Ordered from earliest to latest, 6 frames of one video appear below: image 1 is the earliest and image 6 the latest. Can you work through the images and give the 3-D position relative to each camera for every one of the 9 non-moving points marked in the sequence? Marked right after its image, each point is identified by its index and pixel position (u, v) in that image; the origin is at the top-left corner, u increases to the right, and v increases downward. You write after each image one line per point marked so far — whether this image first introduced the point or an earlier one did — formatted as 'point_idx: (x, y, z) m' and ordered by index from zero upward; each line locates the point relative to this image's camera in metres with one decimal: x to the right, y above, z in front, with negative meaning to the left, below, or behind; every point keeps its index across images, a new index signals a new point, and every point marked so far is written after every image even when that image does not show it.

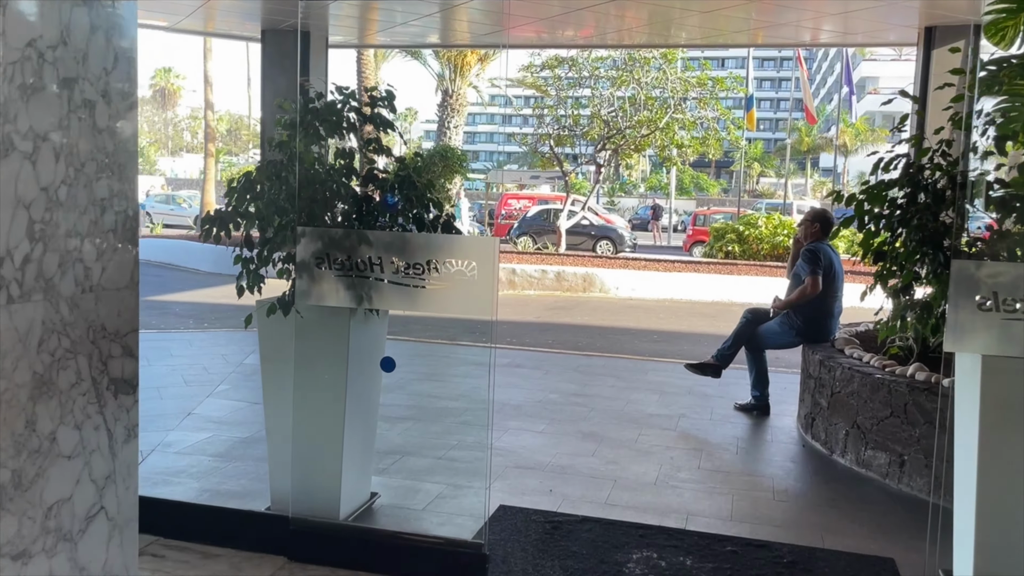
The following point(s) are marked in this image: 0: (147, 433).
0: (-2.2, -0.9, +5.5) m
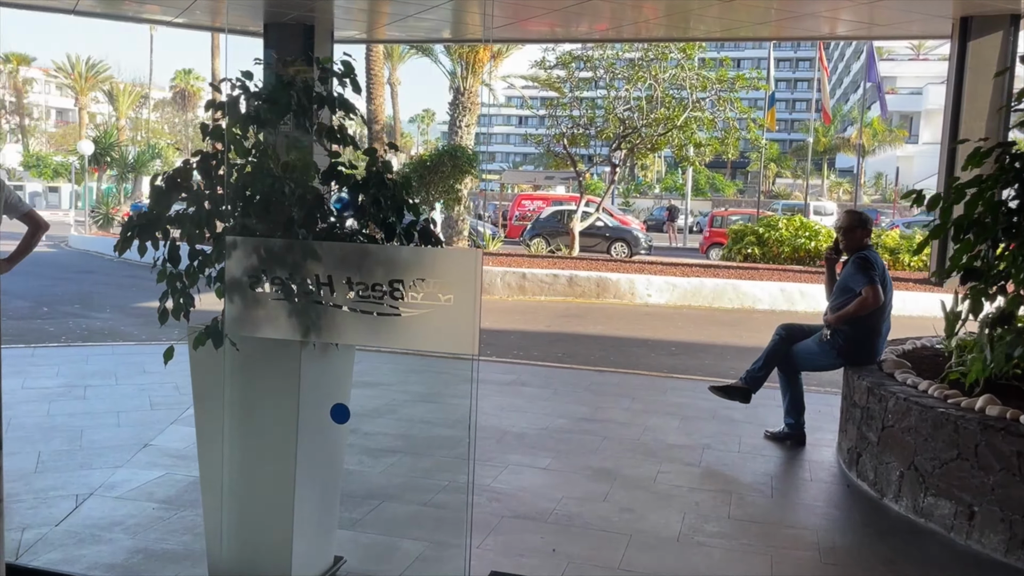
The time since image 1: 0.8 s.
0: (-2.2, -1.0, +4.7) m
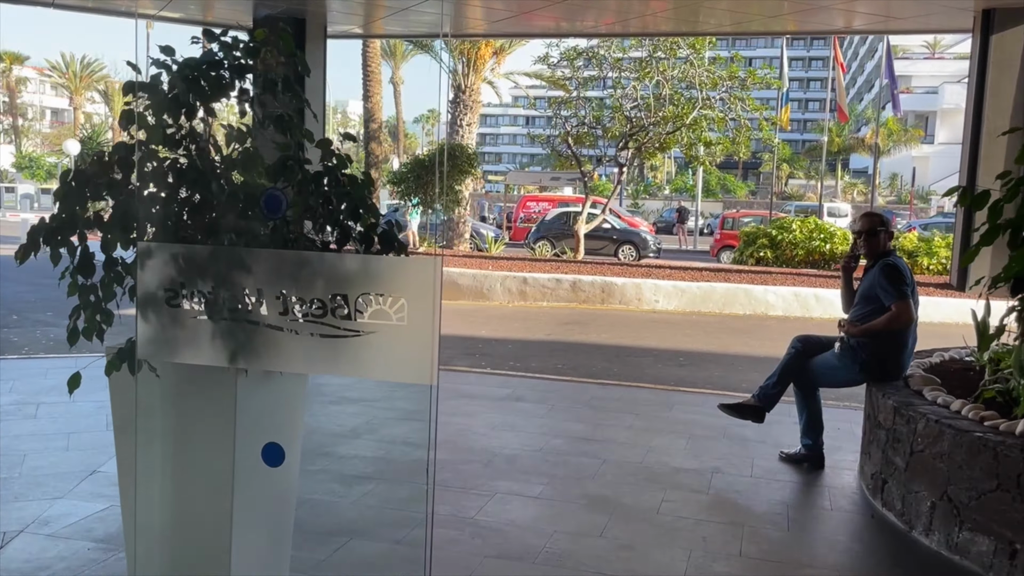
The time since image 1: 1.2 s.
0: (-2.3, -1.0, +4.3) m
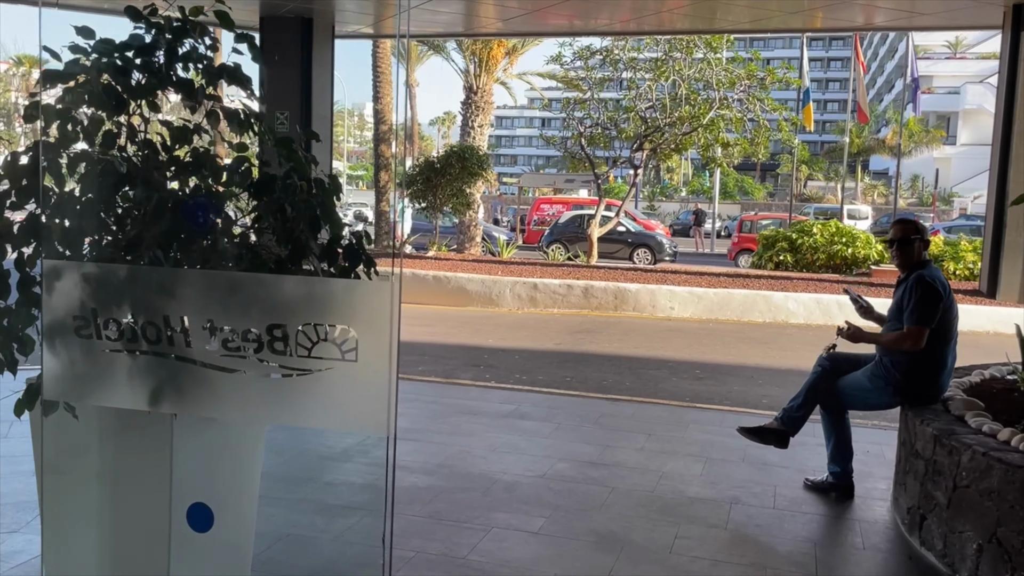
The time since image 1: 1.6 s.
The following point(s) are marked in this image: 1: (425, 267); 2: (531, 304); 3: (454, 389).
0: (-2.3, -1.1, +3.9) m
1: (-1.4, +0.3, +13.9) m
2: (+0.3, -0.2, +12.6) m
3: (-0.5, -0.8, +7.3) m
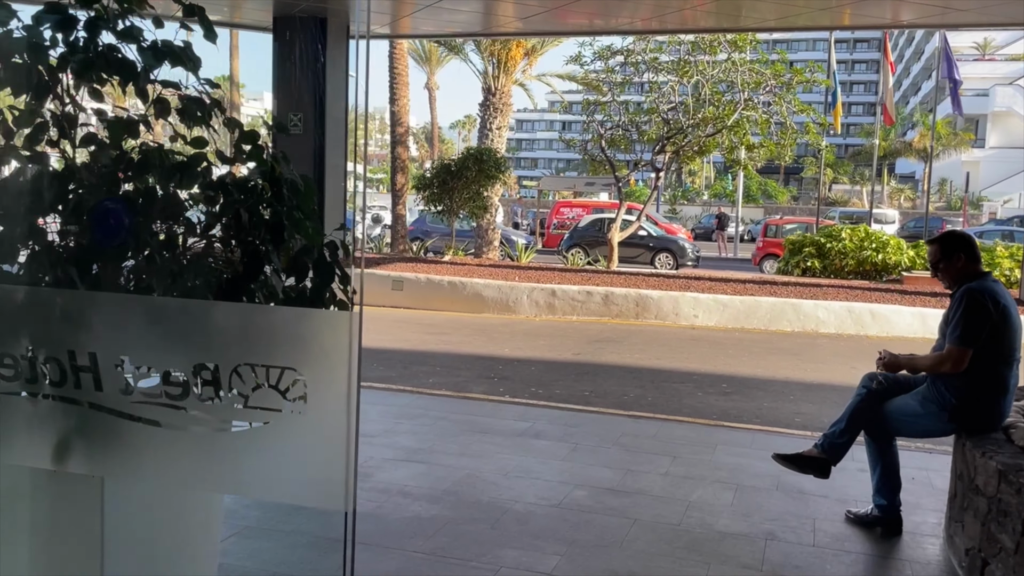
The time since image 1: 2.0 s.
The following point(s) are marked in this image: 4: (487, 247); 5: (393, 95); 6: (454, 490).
0: (-2.3, -1.1, +3.5) m
1: (-1.1, +0.2, +13.5) m
2: (+0.5, -0.3, +12.1) m
3: (-0.3, -0.9, +6.9) m
4: (-0.5, +0.9, +19.0) m
5: (-2.4, +3.9, +18.5) m
6: (-0.3, -1.1, +4.9) m
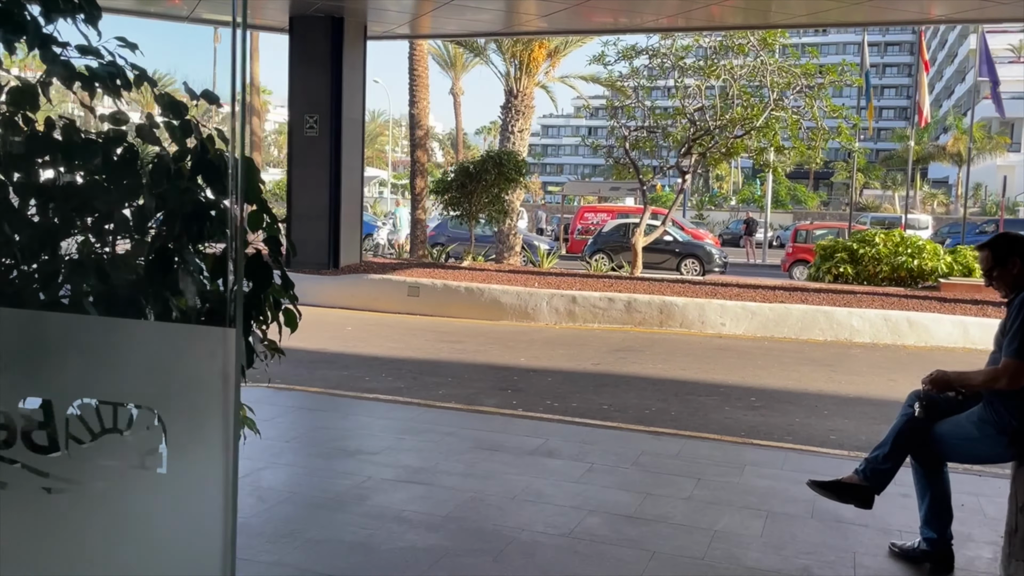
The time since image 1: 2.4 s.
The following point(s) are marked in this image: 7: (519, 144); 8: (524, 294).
0: (-2.3, -1.1, +3.1) m
1: (-0.8, +0.2, +13.1) m
2: (+0.7, -0.4, +11.7) m
3: (-0.3, -0.9, +6.4) m
4: (-0.1, +0.7, +18.6) m
5: (-2.0, +3.8, +18.1) m
6: (-0.3, -1.1, +4.5) m
7: (+0.2, +3.1, +19.2) m
8: (+0.2, -0.1, +11.8) m
